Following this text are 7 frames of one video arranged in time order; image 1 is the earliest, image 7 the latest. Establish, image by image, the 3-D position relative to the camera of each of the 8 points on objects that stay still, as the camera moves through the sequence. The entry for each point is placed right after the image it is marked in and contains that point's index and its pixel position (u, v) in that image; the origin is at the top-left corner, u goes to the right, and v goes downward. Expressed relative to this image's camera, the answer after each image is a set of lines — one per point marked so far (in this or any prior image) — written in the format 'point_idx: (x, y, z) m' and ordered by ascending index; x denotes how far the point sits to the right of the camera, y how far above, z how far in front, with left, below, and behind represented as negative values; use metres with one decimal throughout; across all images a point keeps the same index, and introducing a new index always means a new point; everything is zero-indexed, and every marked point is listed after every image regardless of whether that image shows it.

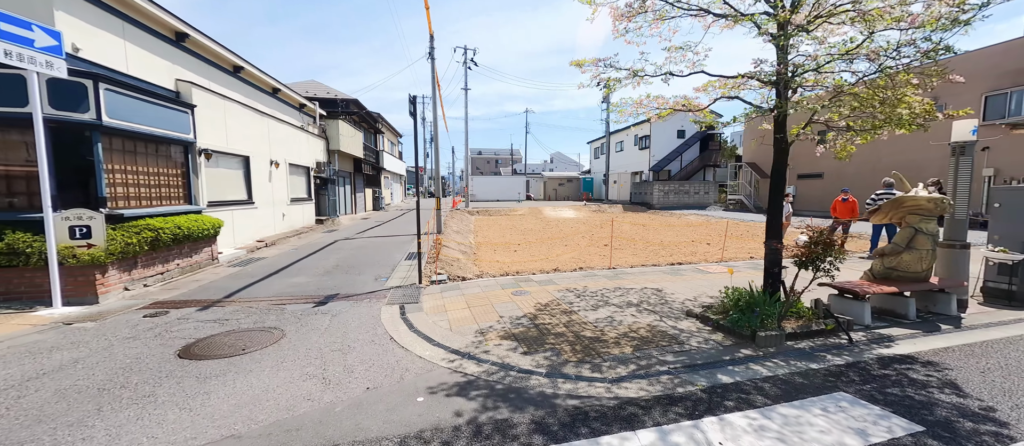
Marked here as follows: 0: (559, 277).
0: (+0.8, -1.0, +5.9) m
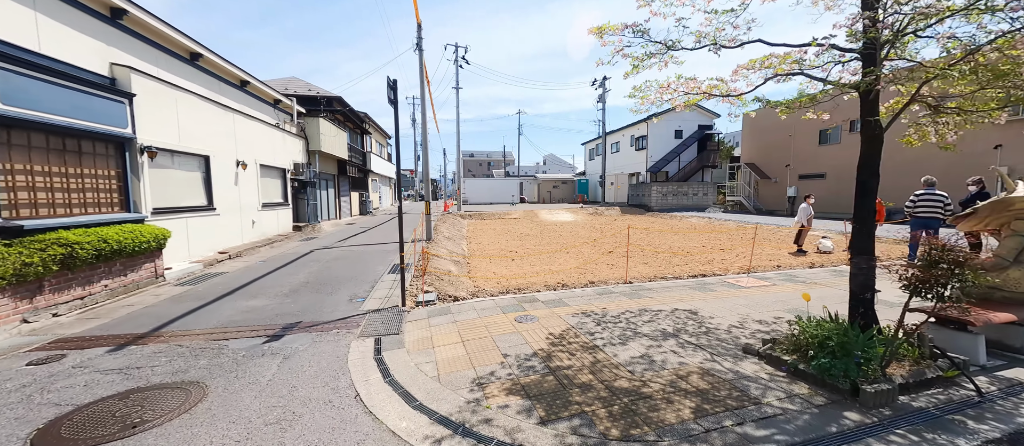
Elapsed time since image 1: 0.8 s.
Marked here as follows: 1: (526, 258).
0: (+0.9, -1.1, +5.0) m
1: (+0.4, -1.0, +9.3) m
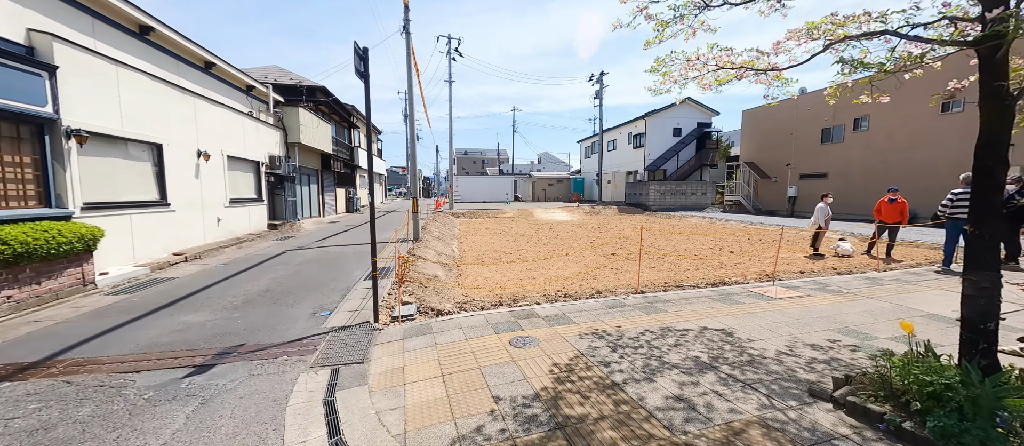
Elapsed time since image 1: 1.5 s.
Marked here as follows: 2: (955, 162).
0: (+0.8, -1.1, +4.2) m
1: (+0.2, -1.0, +8.5) m
2: (+18.4, +2.6, +13.9) m
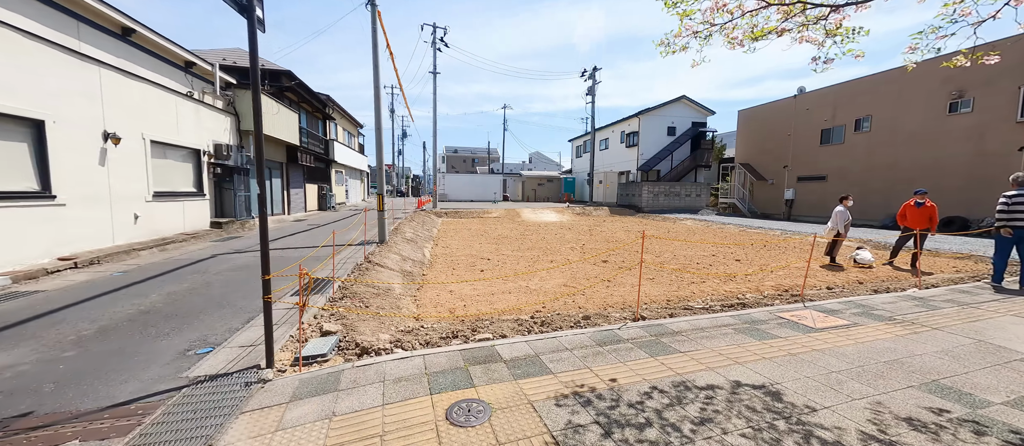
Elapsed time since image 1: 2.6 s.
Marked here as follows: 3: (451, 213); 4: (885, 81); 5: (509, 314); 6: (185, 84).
0: (+0.4, -1.2, +3.1) m
1: (-0.3, -1.0, +7.3) m
2: (+17.8, +2.3, +13.1) m
3: (-3.7, +0.6, +19.7) m
4: (+17.5, +6.6, +15.5) m
5: (0.0, -1.2, +4.4) m
6: (-8.6, +3.6, +8.6) m
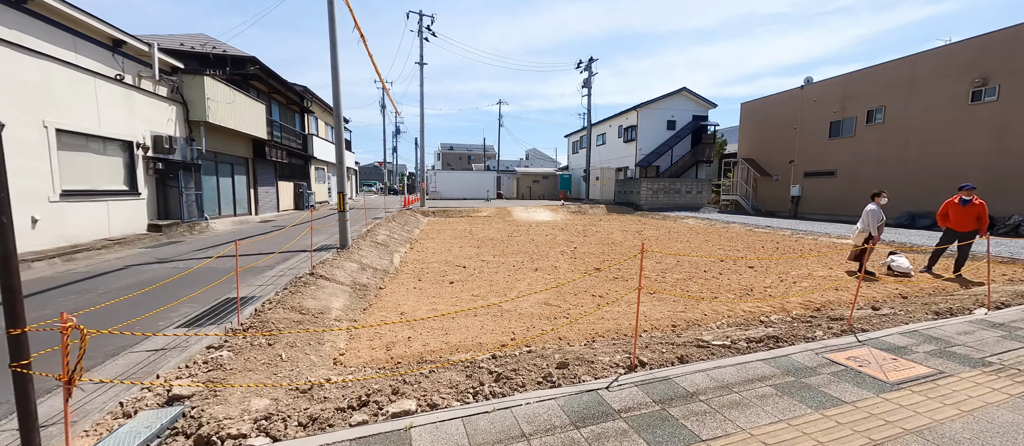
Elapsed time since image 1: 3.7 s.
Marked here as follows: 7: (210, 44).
0: (-0.1, -1.2, +2.0) m
1: (-0.8, -1.1, +6.2) m
2: (+17.3, +2.4, +12.1) m
3: (-4.2, +0.7, +18.6) m
4: (+17.0, +6.7, +14.4) m
5: (-0.5, -1.3, +3.3) m
6: (-9.0, +3.6, +7.4) m
7: (-11.0, +6.5, +12.0) m
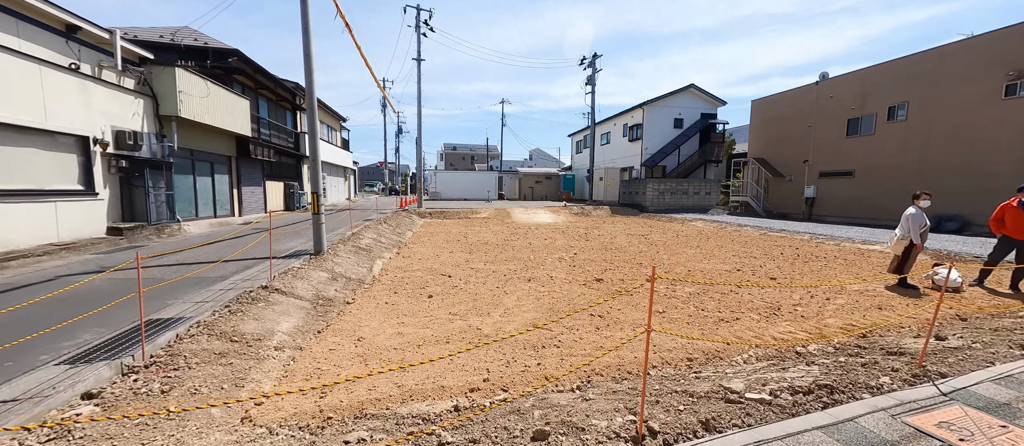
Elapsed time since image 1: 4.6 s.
0: (-0.3, -1.3, +1.2) m
1: (-1.0, -1.2, +5.4) m
2: (+17.2, +2.2, +11.1) m
3: (-4.2, +0.6, +17.9) m
4: (+16.9, +6.6, +13.4) m
5: (-0.7, -1.4, +2.5) m
6: (-9.2, +3.5, +6.8) m
7: (-11.1, +6.5, +11.3) m
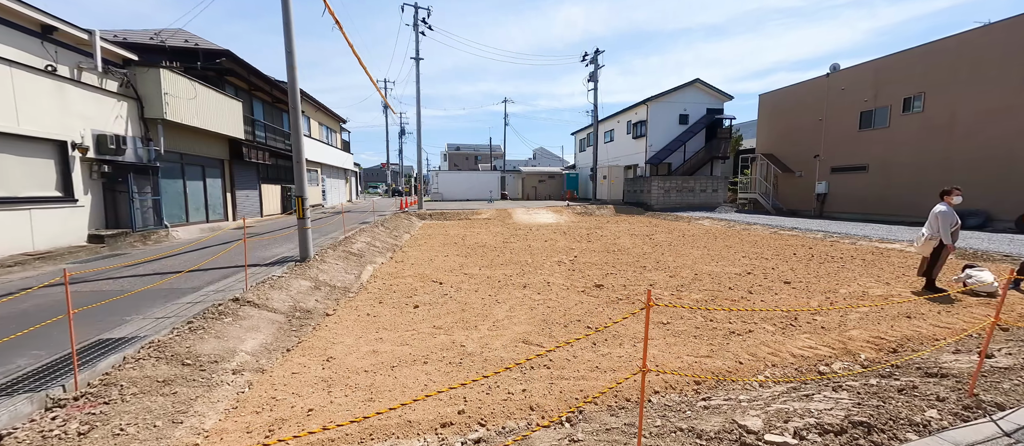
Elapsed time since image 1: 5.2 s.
0: (-0.5, -1.4, +0.8) m
1: (-1.1, -1.3, +5.1) m
2: (+17.1, +2.4, +10.4) m
3: (-4.2, +0.5, +17.6) m
4: (+16.8, +6.7, +12.8) m
5: (-0.9, -1.4, +2.2) m
6: (-9.4, +3.3, +6.5) m
7: (-11.2, +6.3, +11.1) m
